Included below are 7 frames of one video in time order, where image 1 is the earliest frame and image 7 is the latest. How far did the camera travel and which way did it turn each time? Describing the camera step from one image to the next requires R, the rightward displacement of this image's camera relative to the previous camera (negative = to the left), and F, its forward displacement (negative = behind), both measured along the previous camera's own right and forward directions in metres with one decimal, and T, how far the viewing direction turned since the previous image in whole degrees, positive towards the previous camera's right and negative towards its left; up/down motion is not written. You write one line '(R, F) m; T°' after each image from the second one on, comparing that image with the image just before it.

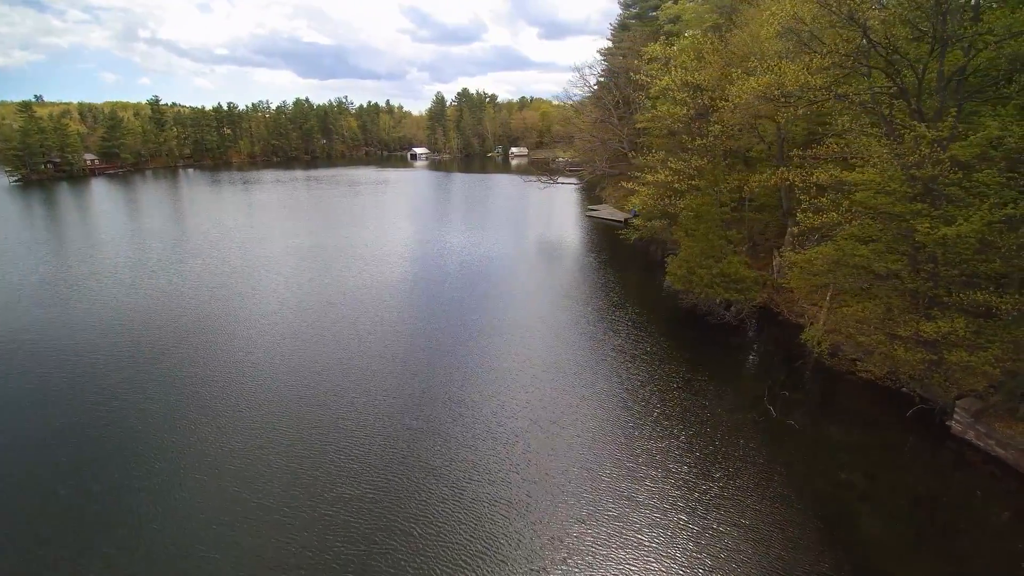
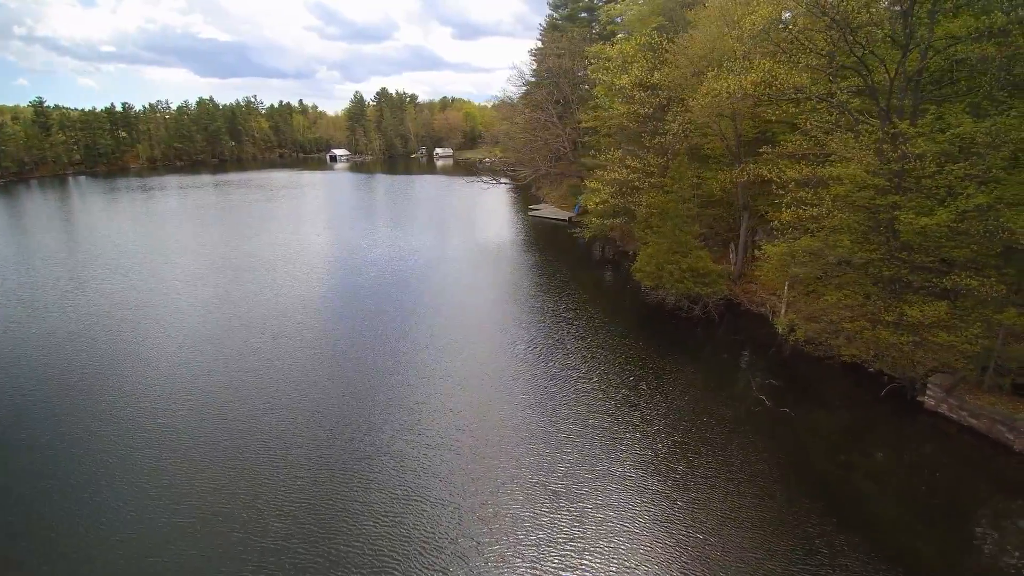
(-2.1, +0.5) m; +8°
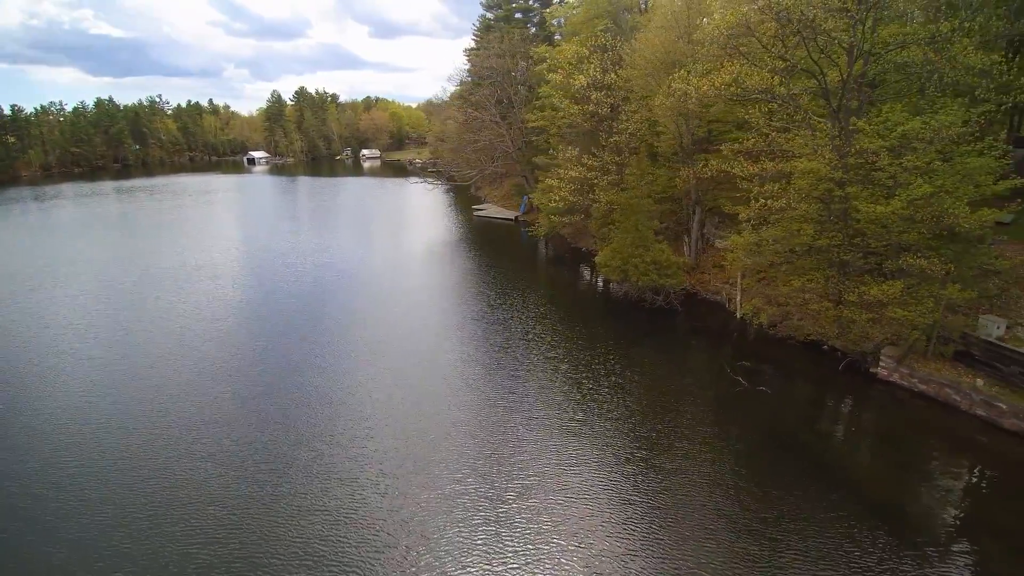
(-1.8, -0.2) m; +7°
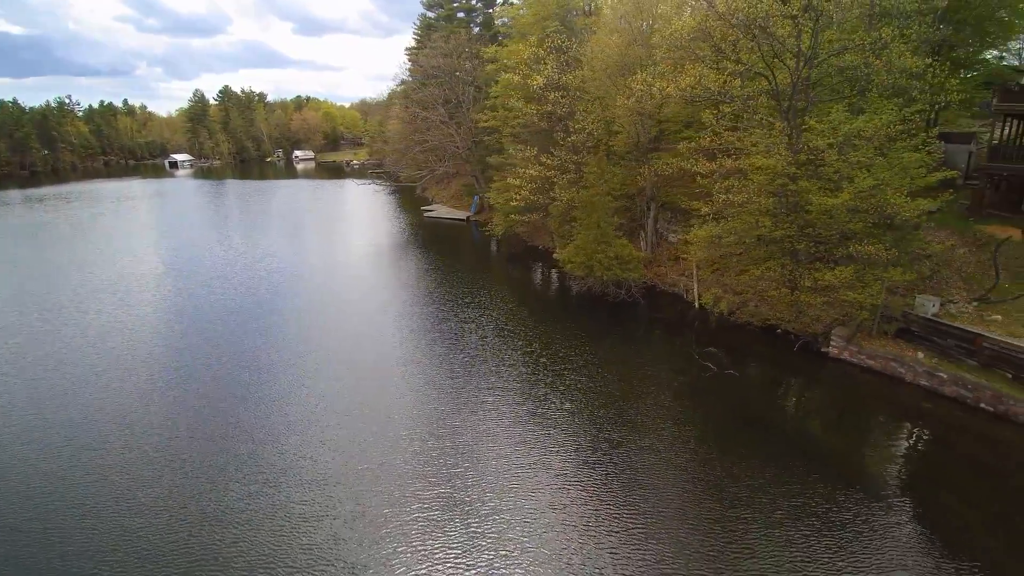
(-1.3, -0.3) m; +6°
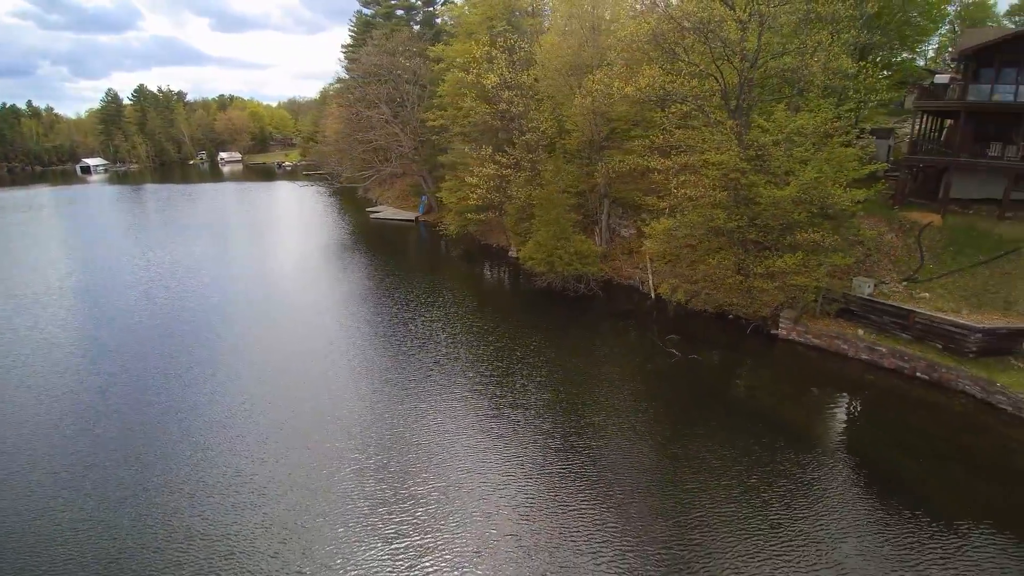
(-1.1, -0.3) m; +6°
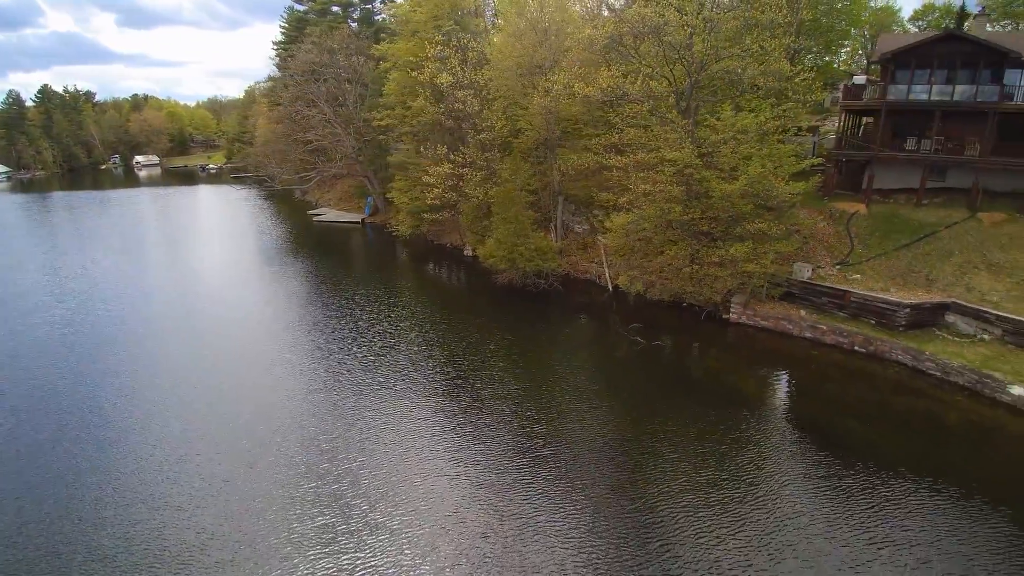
(-1.2, -0.4) m; +6°
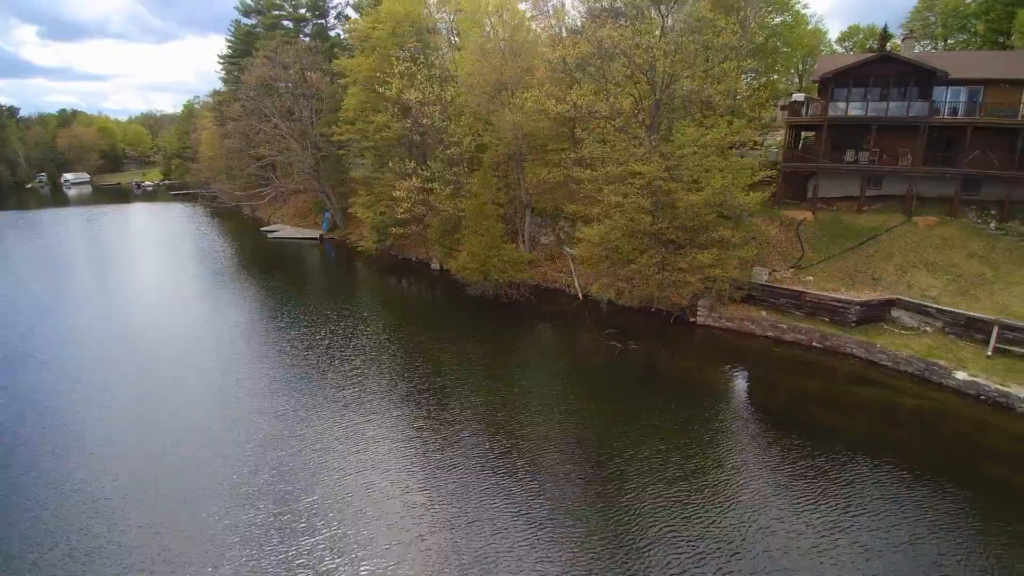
(-1.2, -0.5) m; +5°
